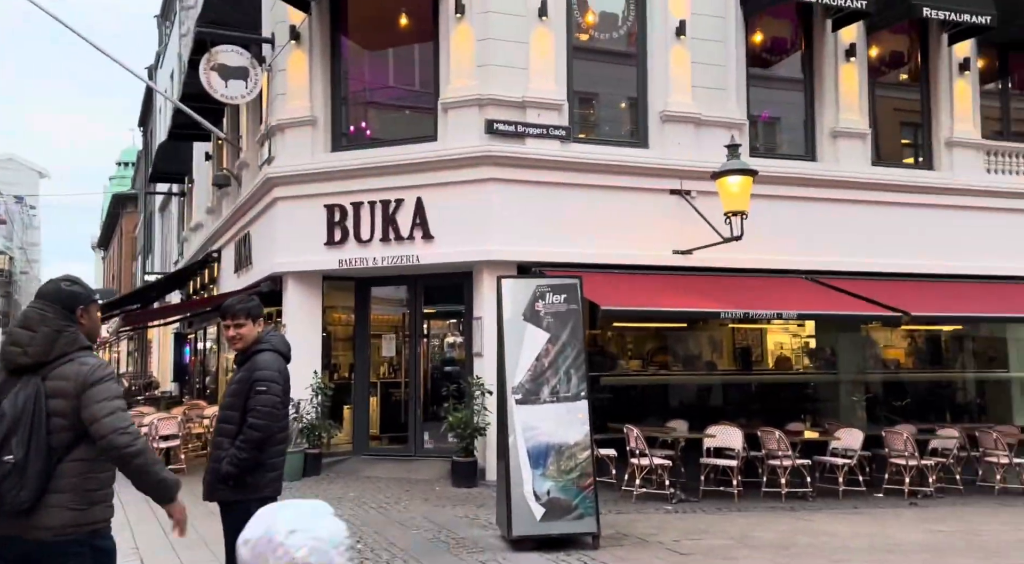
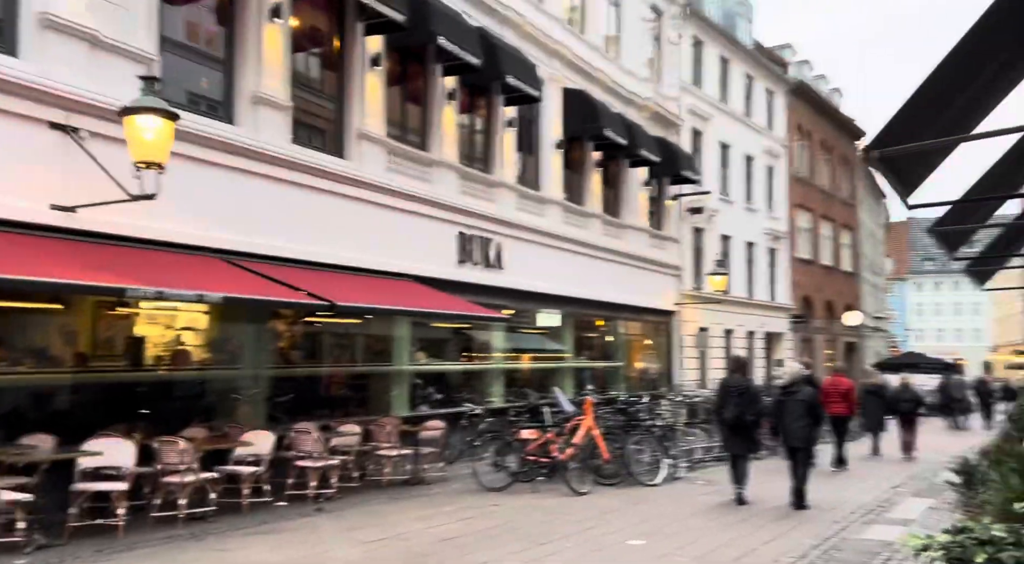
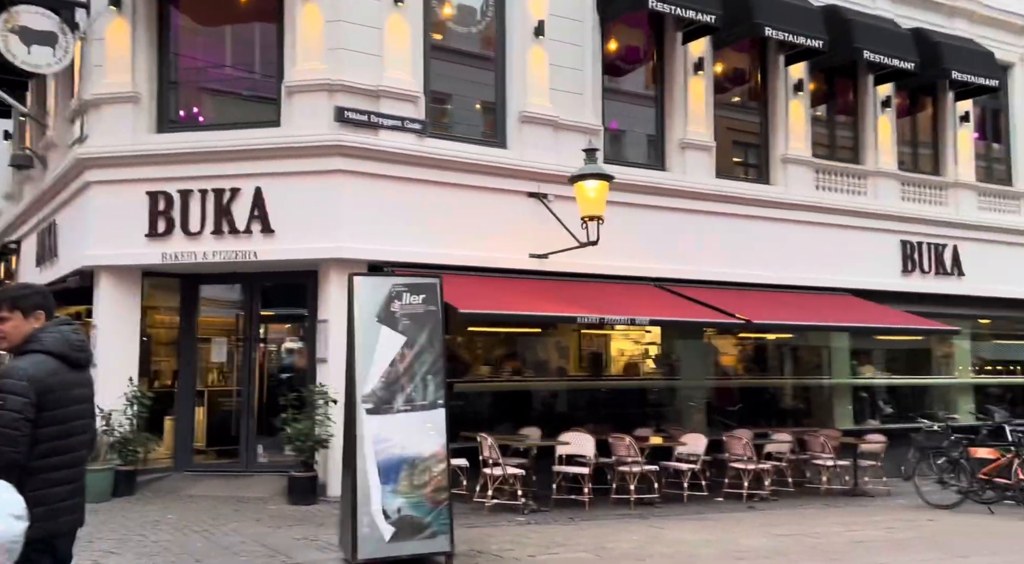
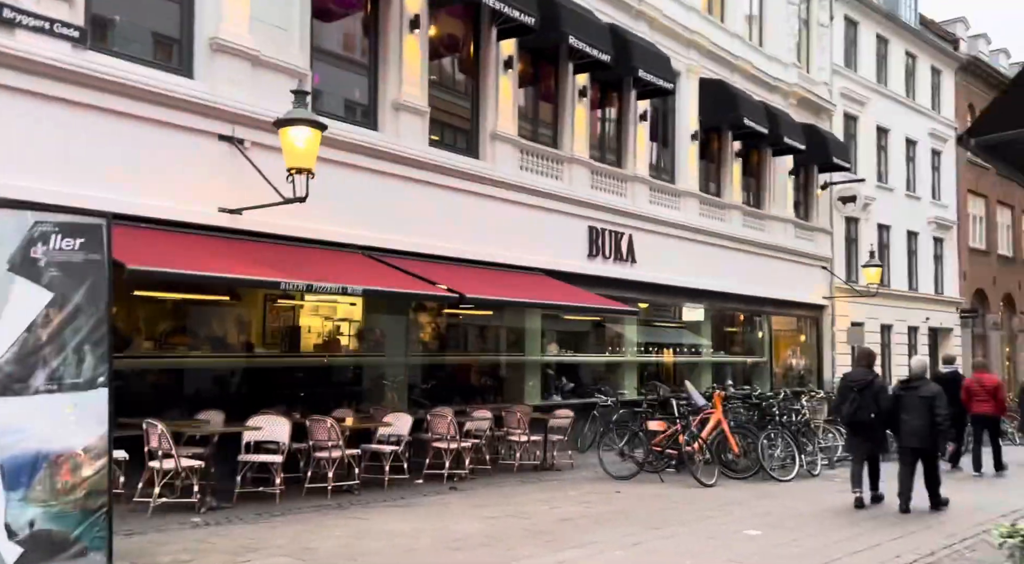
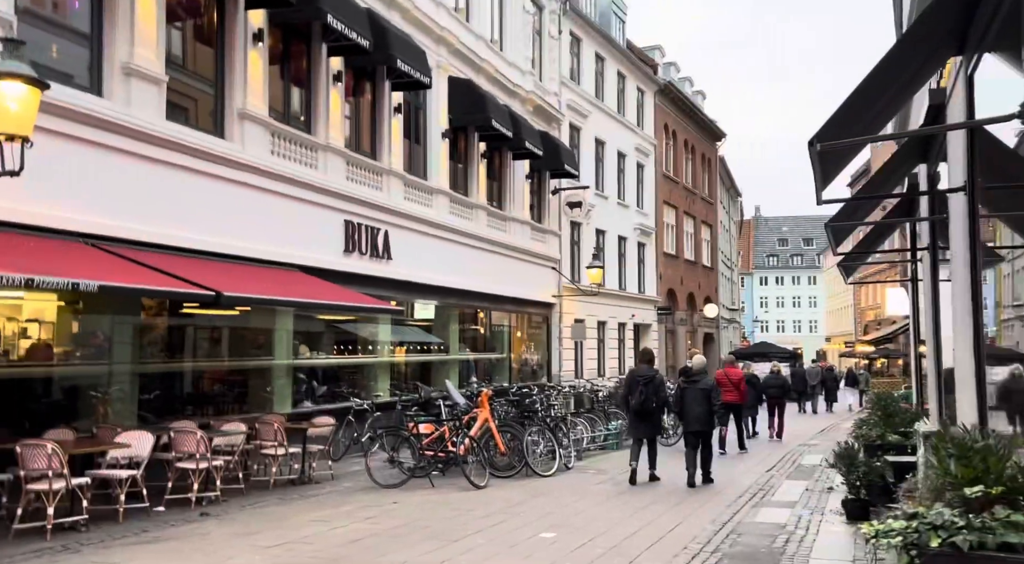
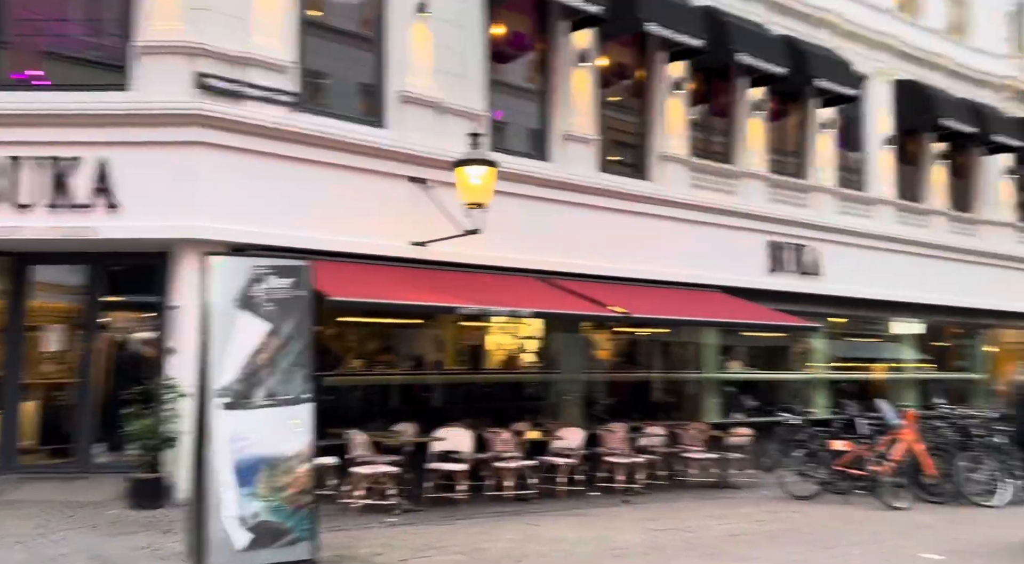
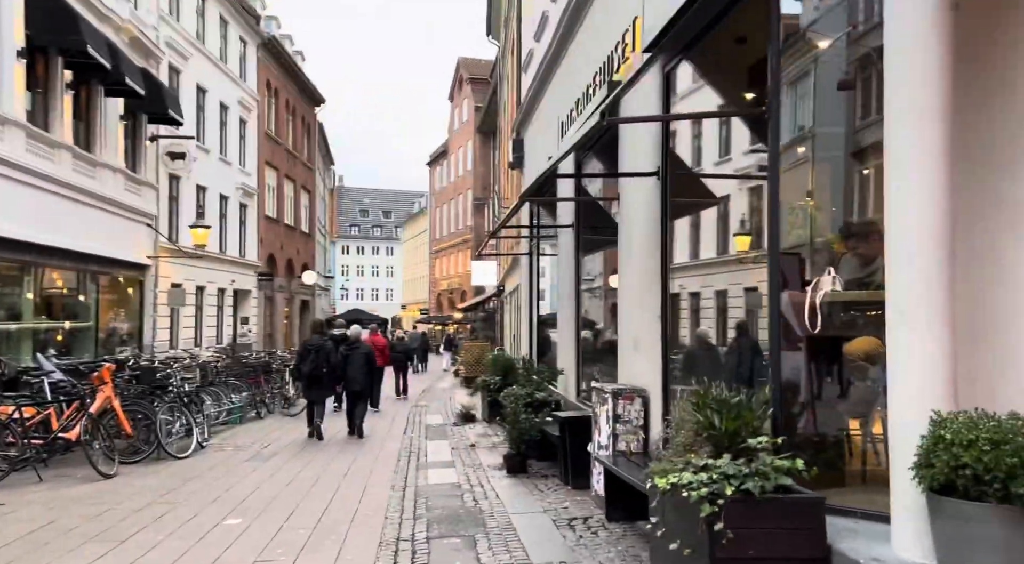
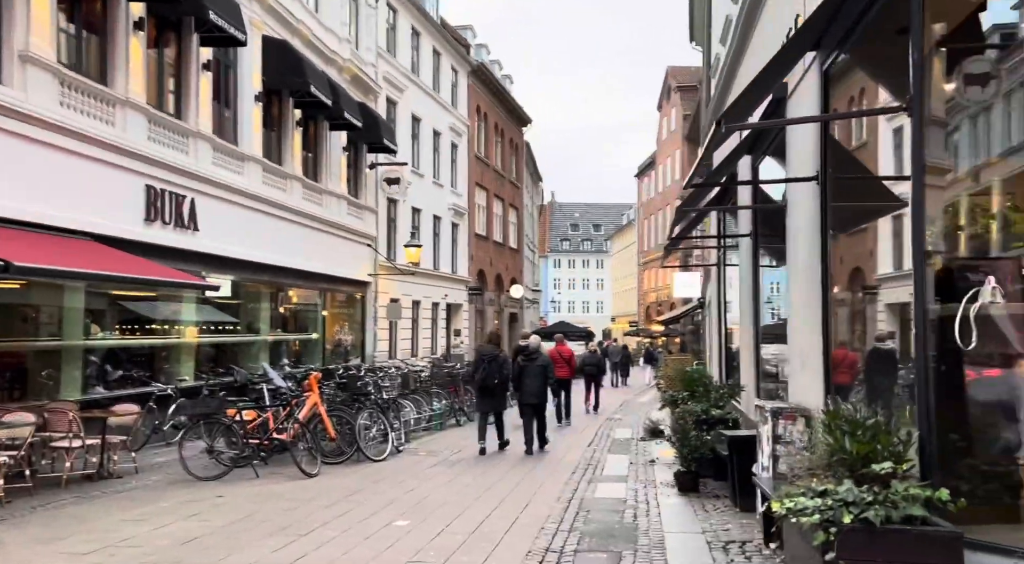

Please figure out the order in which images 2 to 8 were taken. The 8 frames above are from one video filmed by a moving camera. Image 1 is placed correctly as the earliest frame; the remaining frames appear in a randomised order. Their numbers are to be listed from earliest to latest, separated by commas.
3, 6, 4, 2, 5, 8, 7
